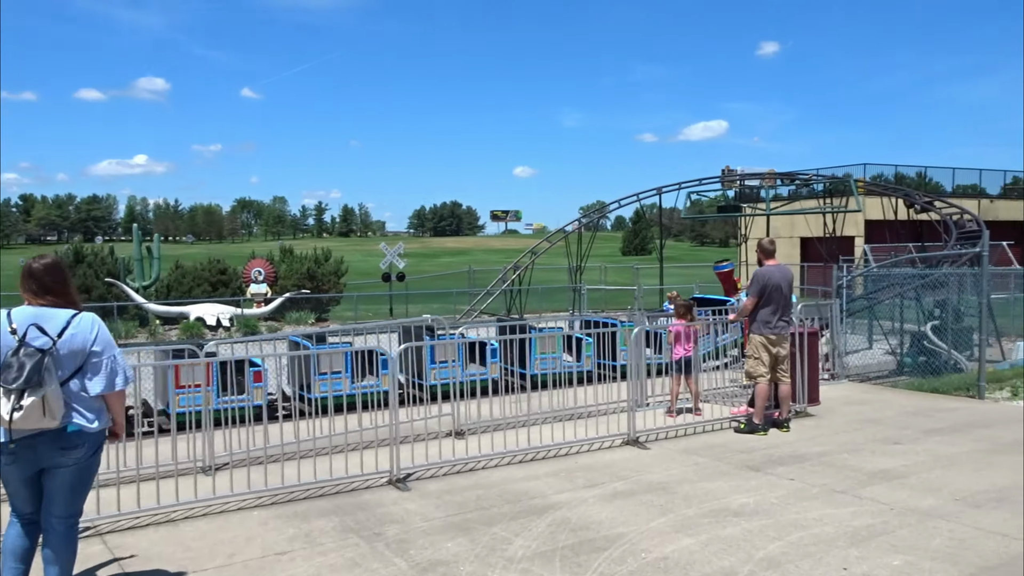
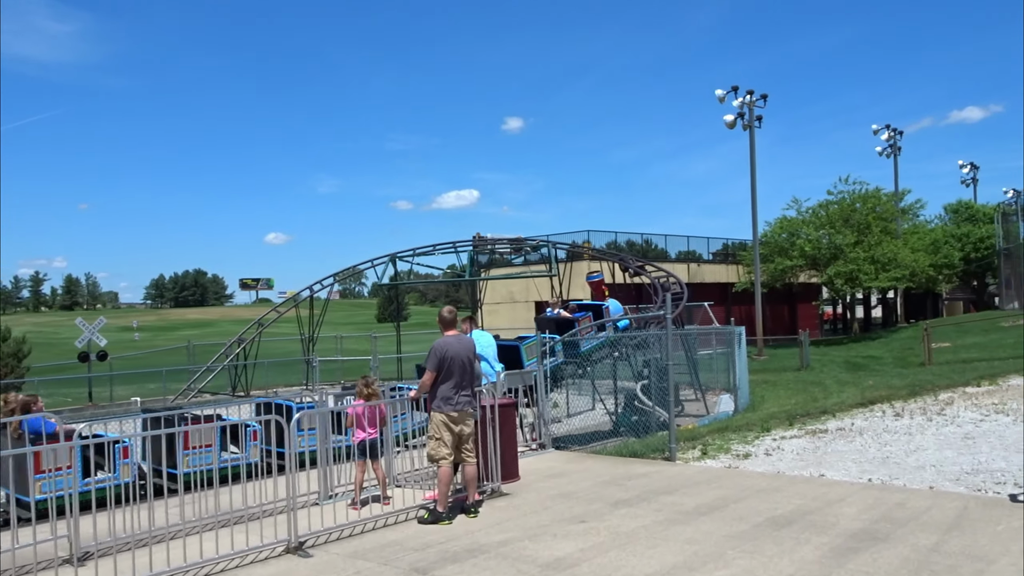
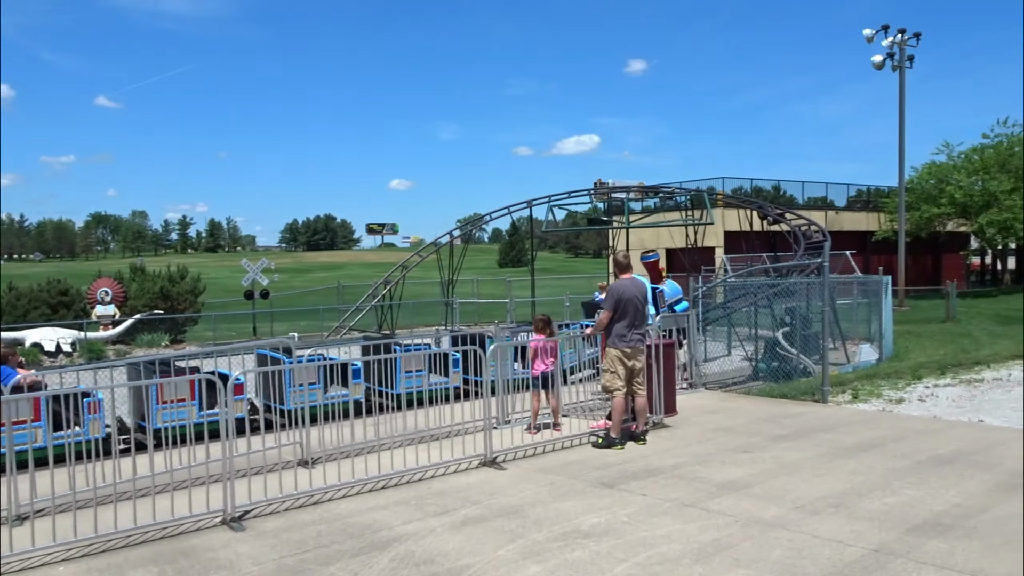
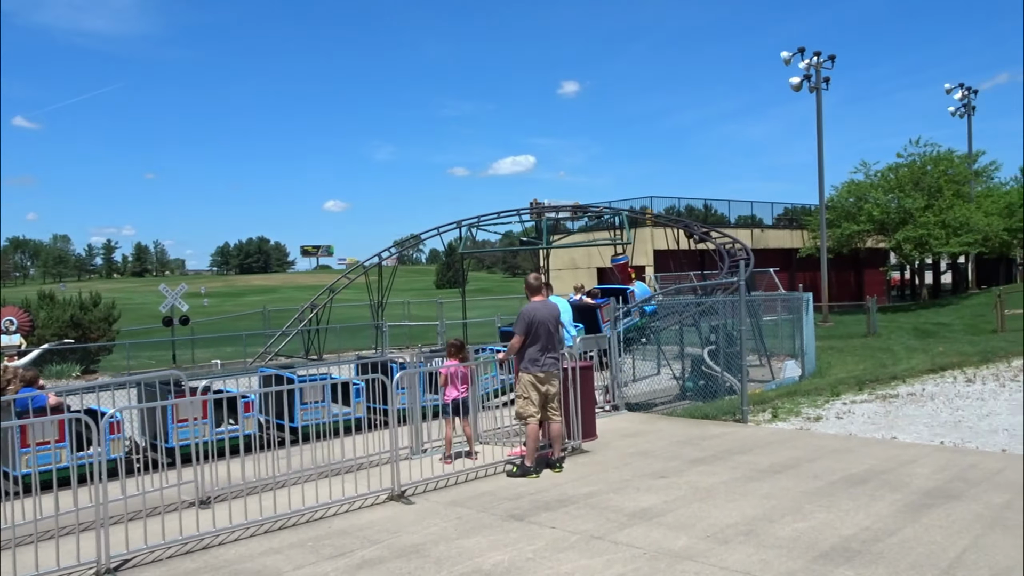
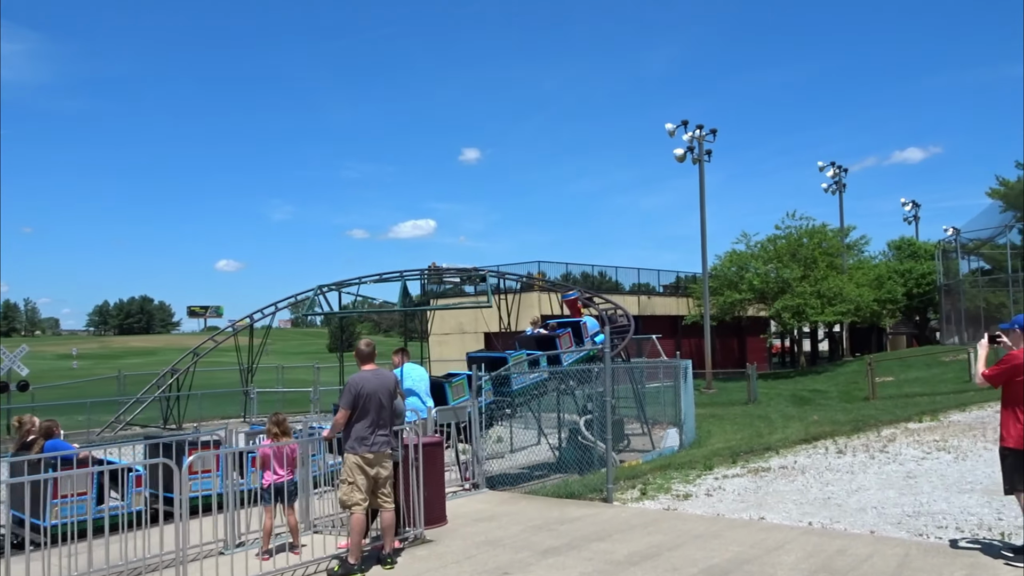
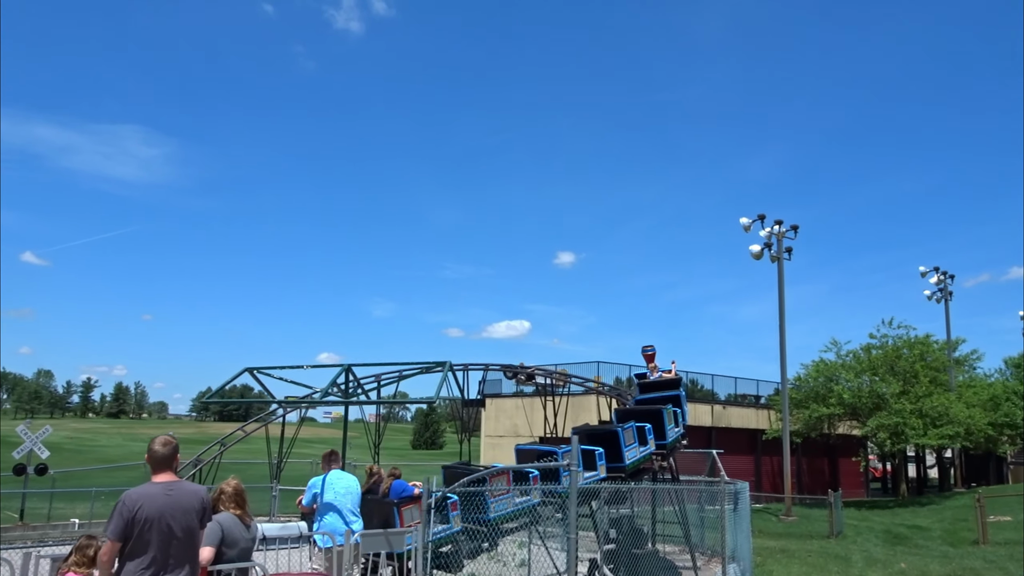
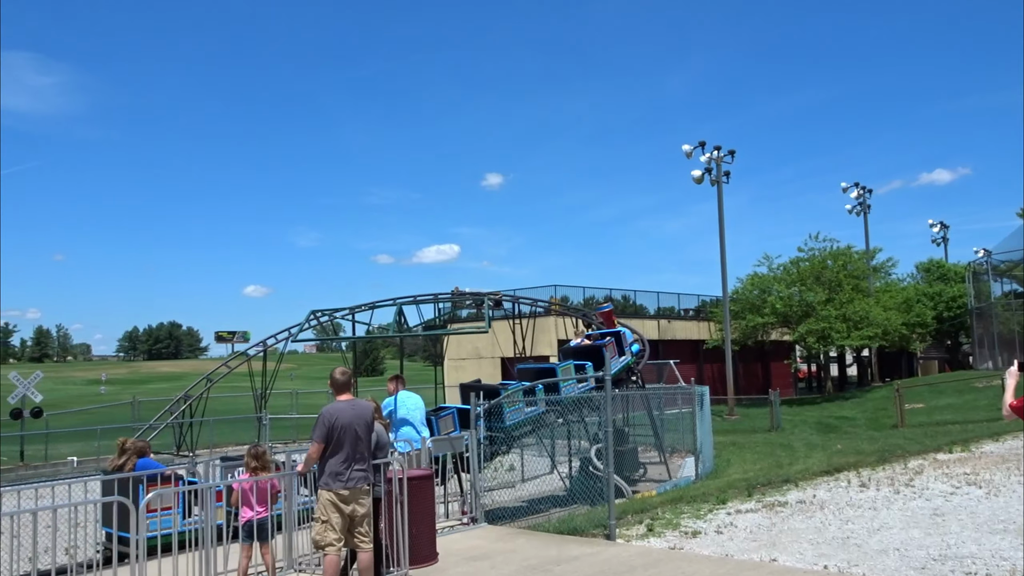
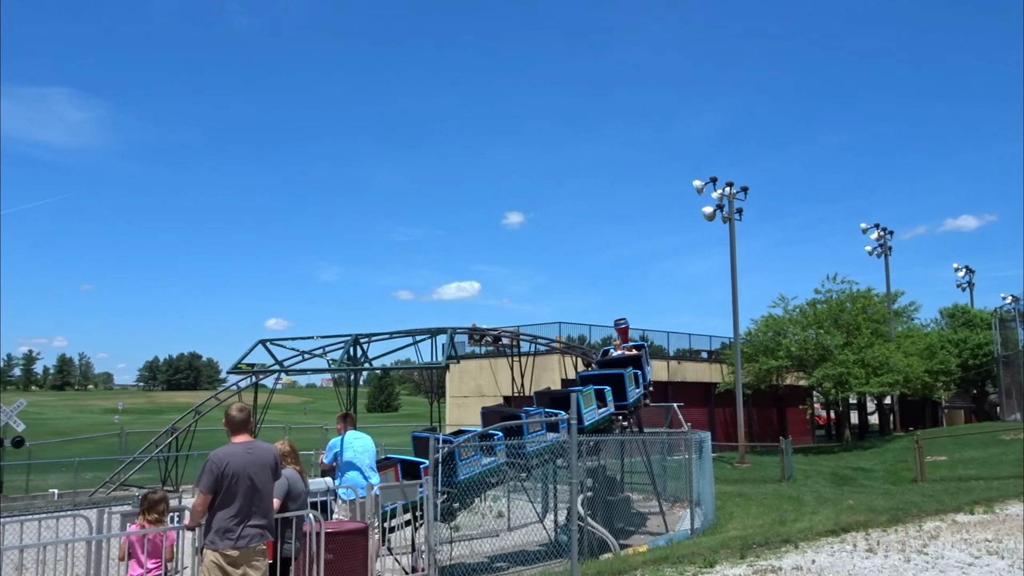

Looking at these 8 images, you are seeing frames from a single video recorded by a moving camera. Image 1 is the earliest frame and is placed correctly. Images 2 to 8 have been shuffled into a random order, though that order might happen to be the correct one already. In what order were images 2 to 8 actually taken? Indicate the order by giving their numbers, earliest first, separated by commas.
3, 4, 2, 5, 7, 8, 6
